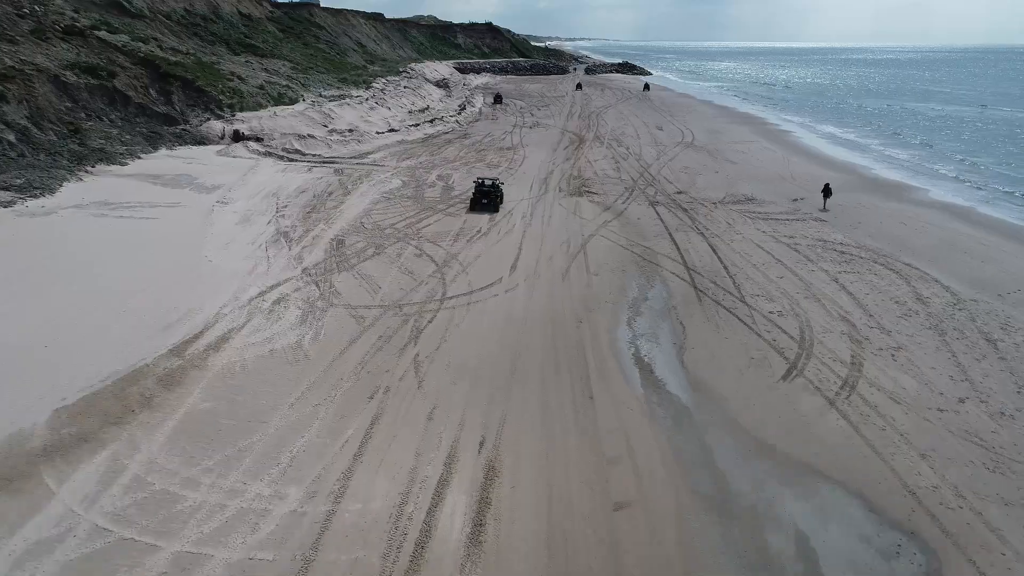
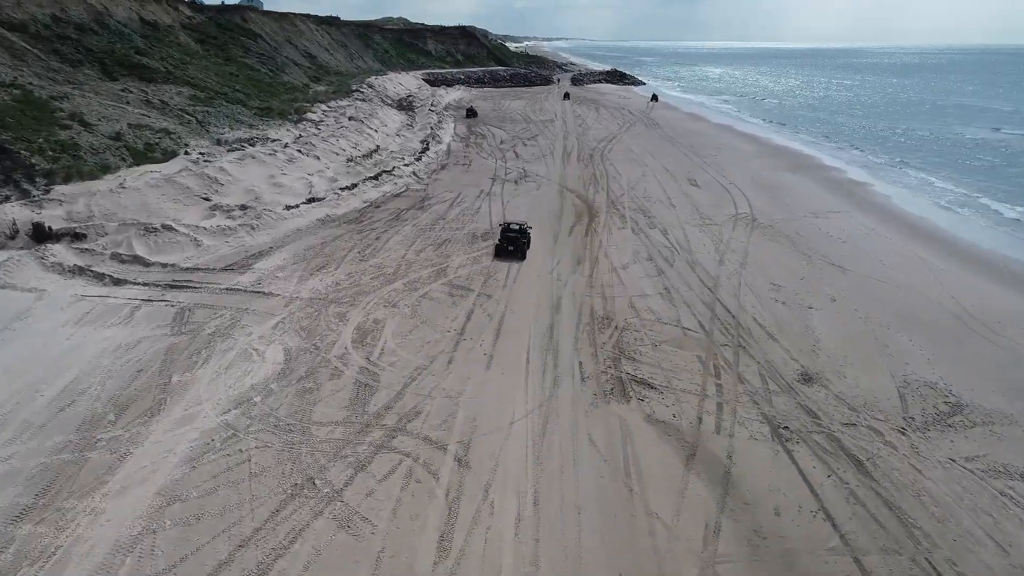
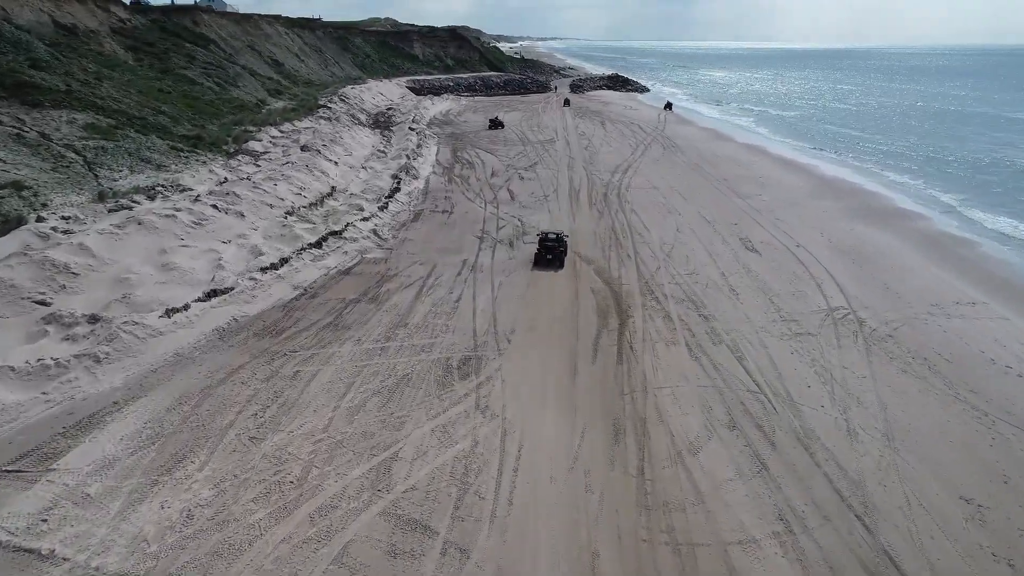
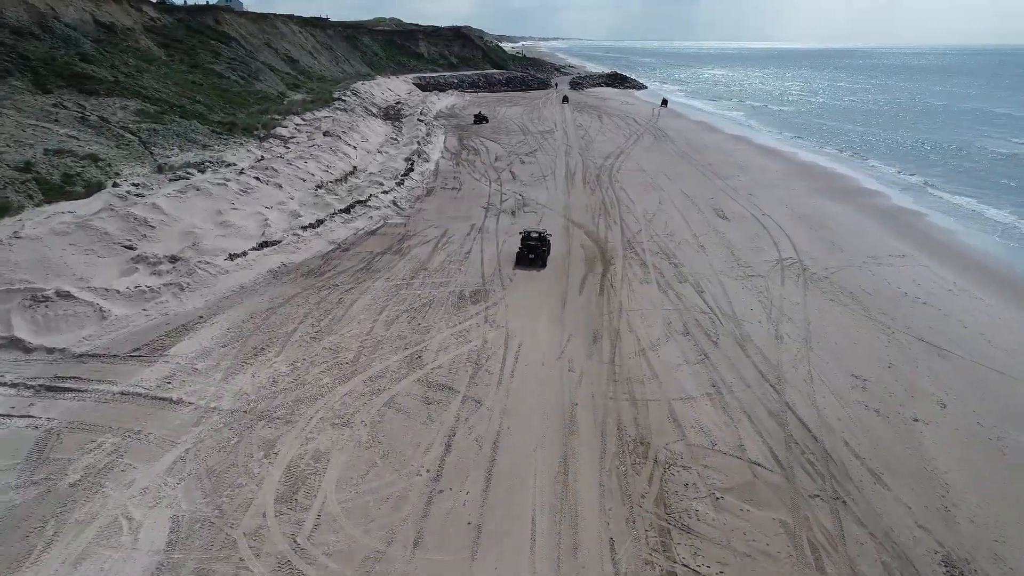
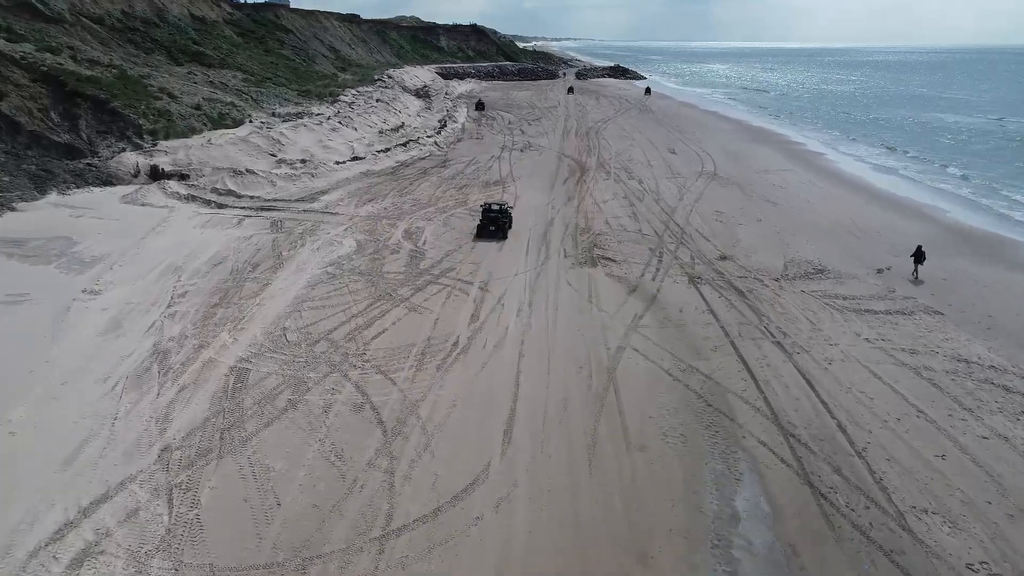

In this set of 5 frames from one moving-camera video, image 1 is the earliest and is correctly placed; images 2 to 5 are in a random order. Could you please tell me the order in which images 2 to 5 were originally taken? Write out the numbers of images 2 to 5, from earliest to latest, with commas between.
5, 2, 4, 3
